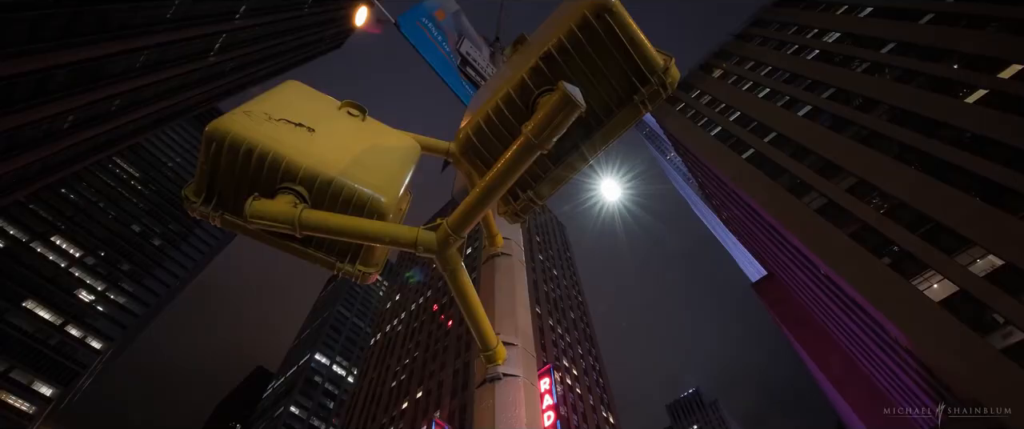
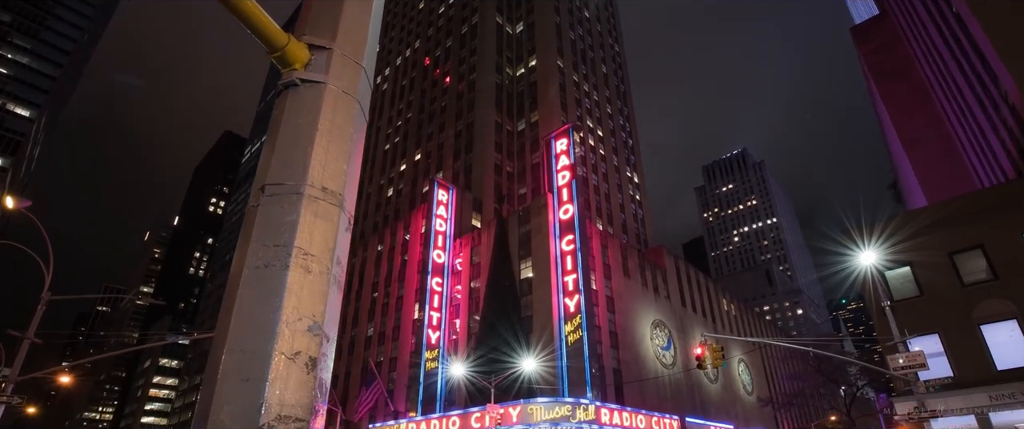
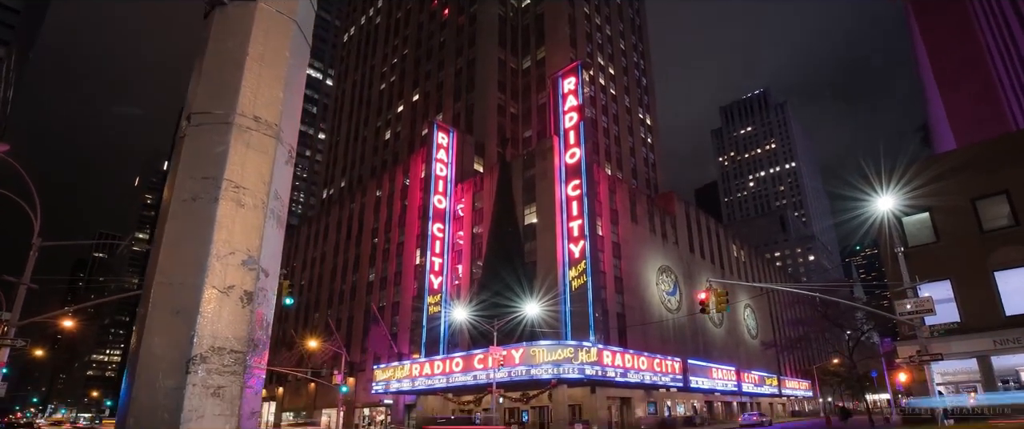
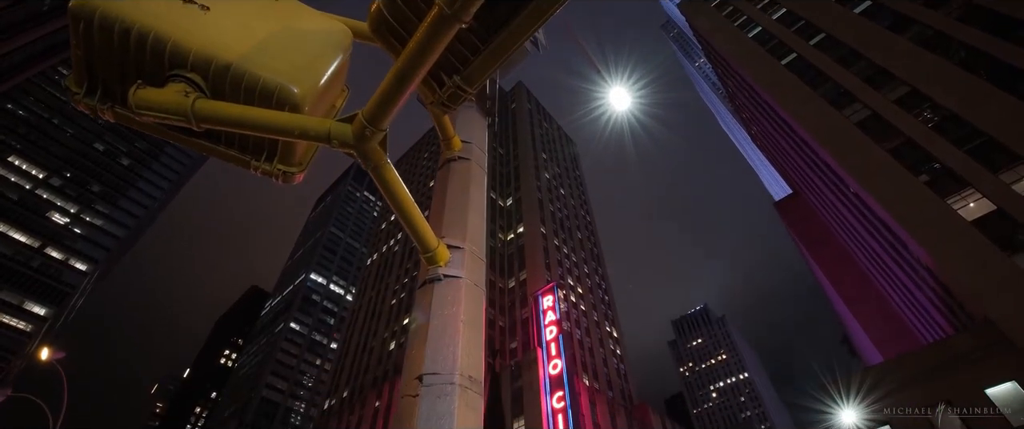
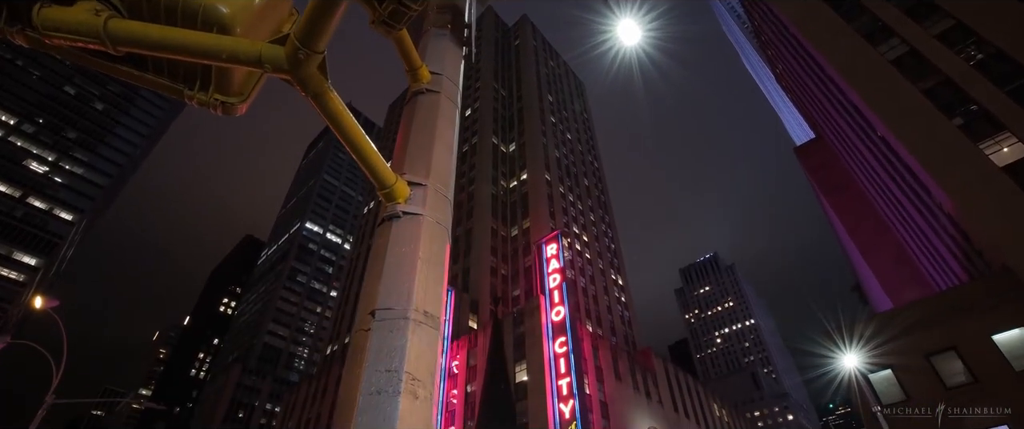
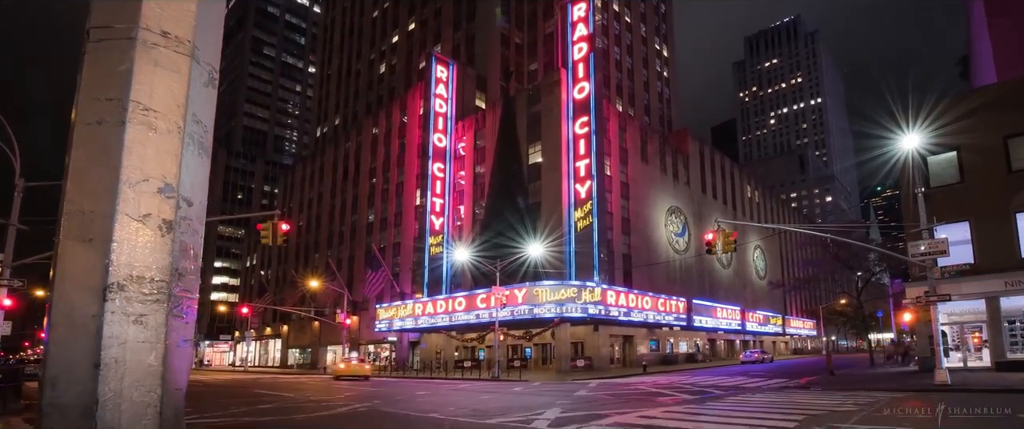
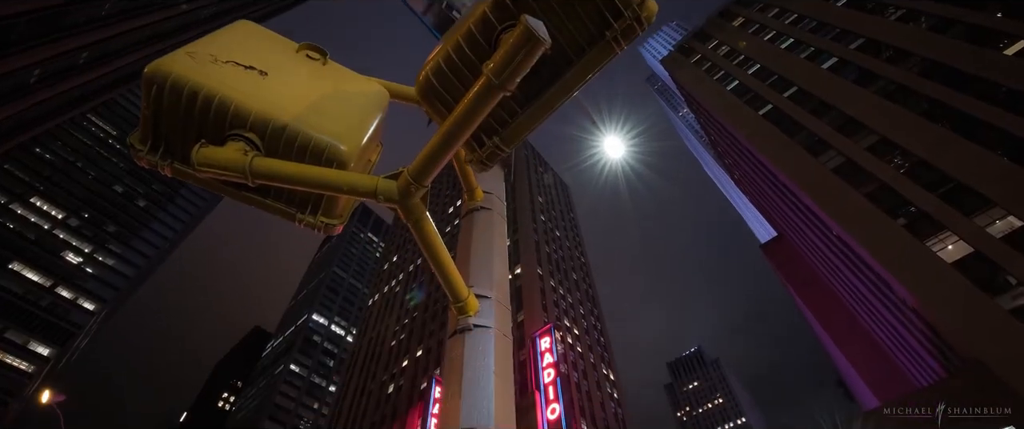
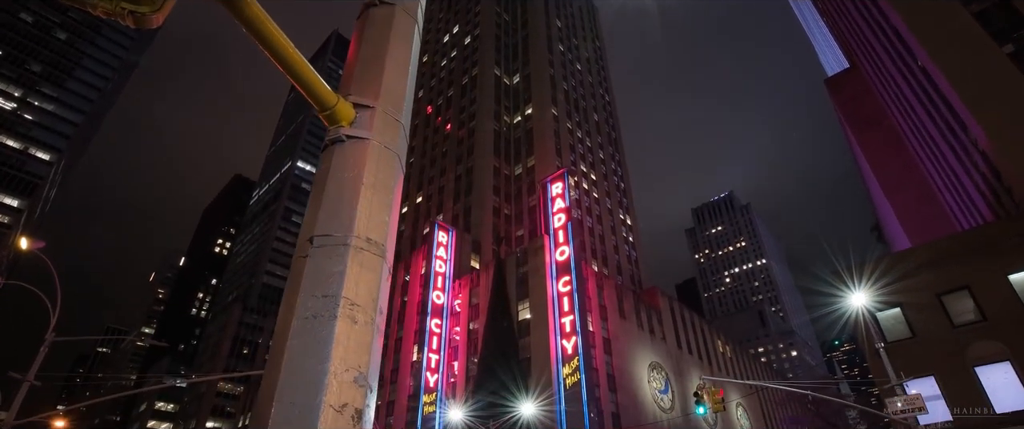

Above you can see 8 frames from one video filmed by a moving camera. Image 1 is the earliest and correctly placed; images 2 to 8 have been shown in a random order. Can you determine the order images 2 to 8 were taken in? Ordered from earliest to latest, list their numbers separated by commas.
7, 4, 5, 8, 2, 3, 6
